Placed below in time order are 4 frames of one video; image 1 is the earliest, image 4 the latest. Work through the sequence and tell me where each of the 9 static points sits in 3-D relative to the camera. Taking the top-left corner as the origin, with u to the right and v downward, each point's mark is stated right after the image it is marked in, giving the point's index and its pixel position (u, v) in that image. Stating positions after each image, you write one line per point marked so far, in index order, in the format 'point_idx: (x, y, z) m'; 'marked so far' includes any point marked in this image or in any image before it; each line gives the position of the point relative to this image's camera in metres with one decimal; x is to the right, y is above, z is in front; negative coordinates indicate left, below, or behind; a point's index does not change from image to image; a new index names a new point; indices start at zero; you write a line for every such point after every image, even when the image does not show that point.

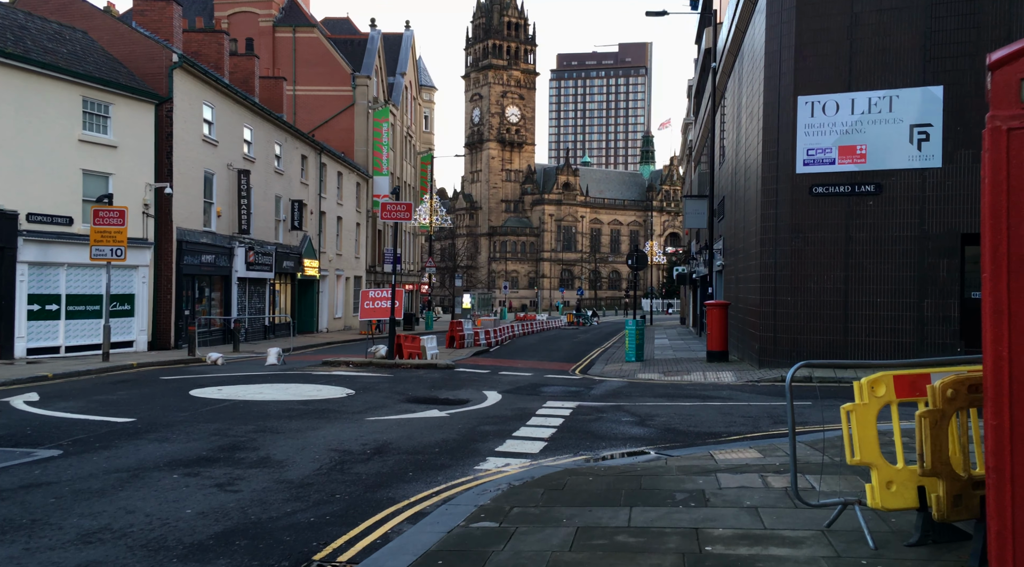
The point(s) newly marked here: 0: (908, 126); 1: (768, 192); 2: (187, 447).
0: (+8.3, +3.3, +18.2) m
1: (+5.8, +2.1, +19.7) m
2: (-3.6, -1.8, +9.5) m
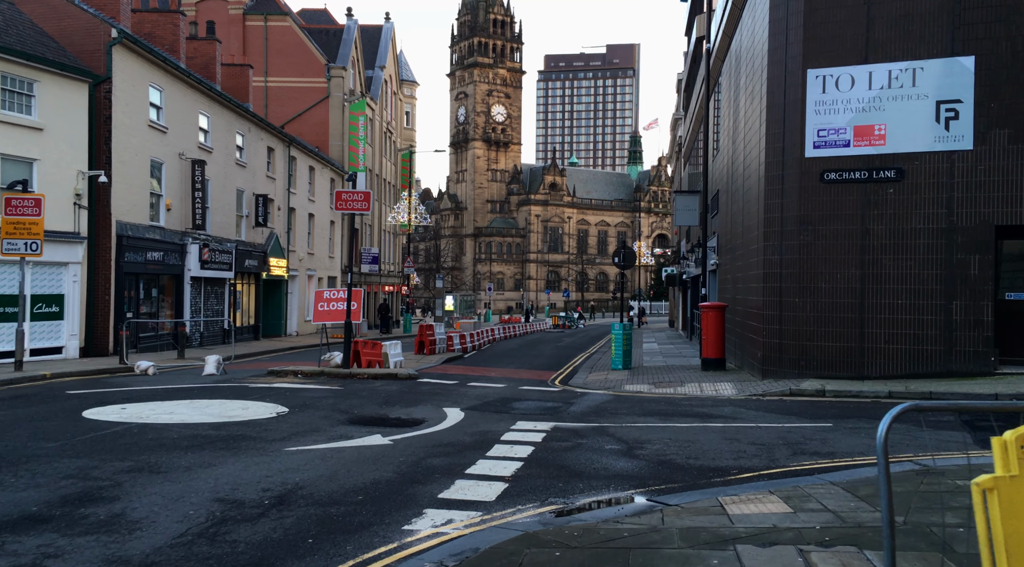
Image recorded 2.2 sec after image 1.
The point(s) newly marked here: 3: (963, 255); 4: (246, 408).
0: (+7.8, +3.3, +15.9) m
1: (+5.2, +2.1, +17.3) m
2: (-4.1, -1.8, +7.1) m
3: (+8.2, +0.5, +15.7) m
4: (-3.9, -1.8, +12.8) m
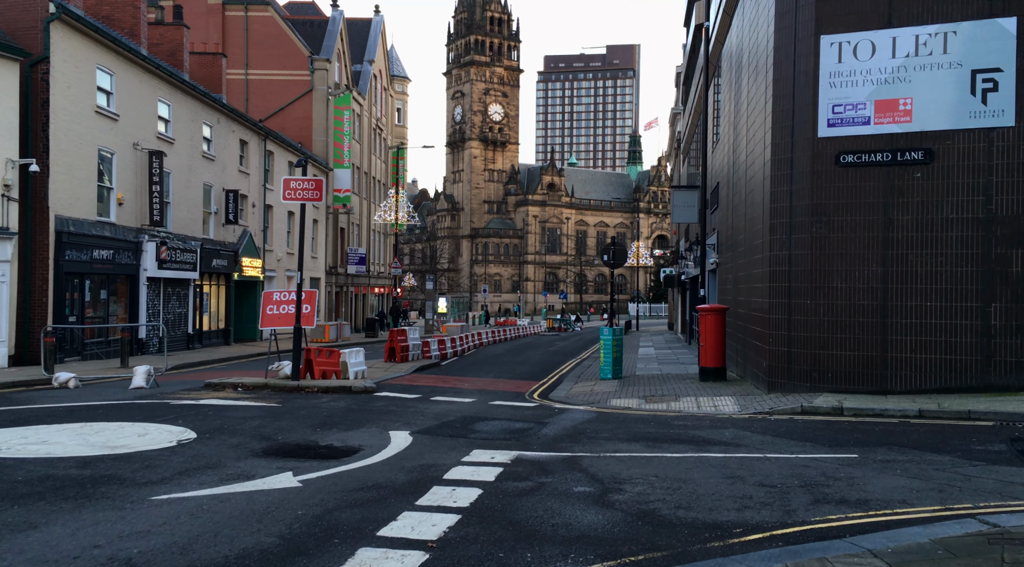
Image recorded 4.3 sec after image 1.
0: (+7.2, +3.3, +13.7) m
1: (+4.7, +2.1, +15.1) m
2: (-4.6, -1.7, +4.8) m
3: (+7.7, +0.5, +13.5) m
4: (-4.5, -1.8, +10.5) m
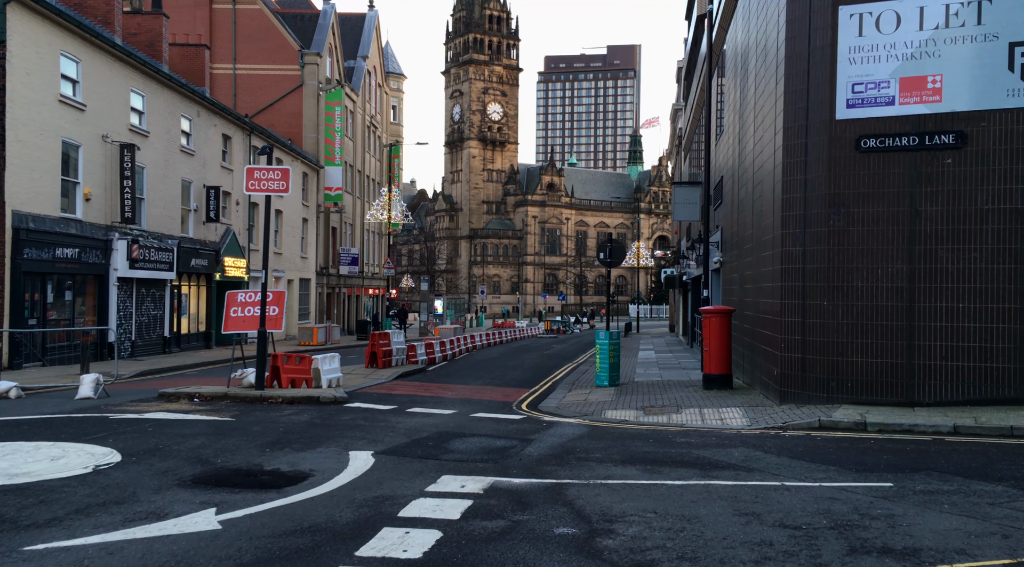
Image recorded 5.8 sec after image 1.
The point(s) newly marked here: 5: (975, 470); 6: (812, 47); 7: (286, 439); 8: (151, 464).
0: (+7.0, +3.4, +12.2) m
1: (+4.4, +2.1, +13.6) m
2: (-4.9, -1.7, +3.3) m
3: (+7.4, +0.6, +12.0) m
4: (-4.7, -1.8, +9.0) m
5: (+4.6, -1.9, +8.7) m
6: (+4.6, +3.7, +13.4) m
7: (-2.8, -2.0, +11.0) m
8: (-3.7, -1.9, +9.0) m
